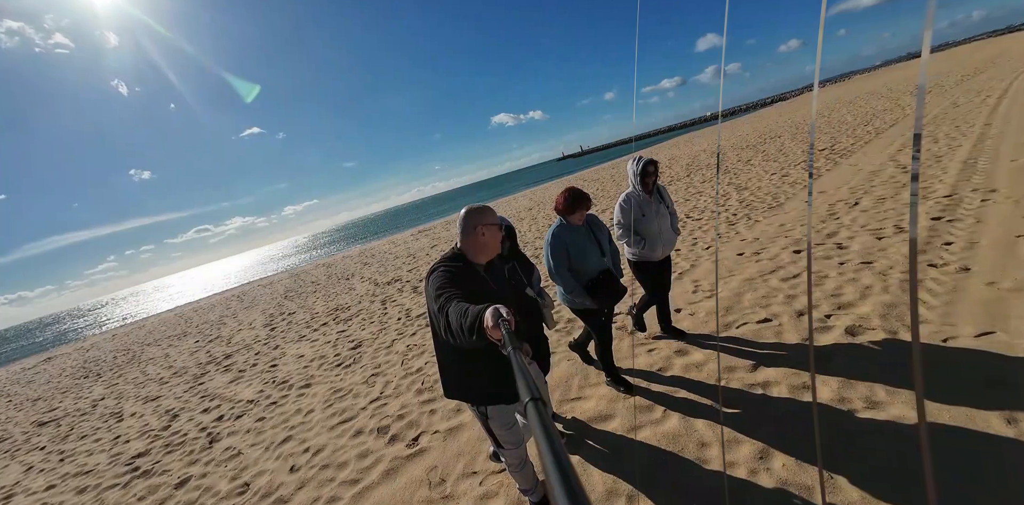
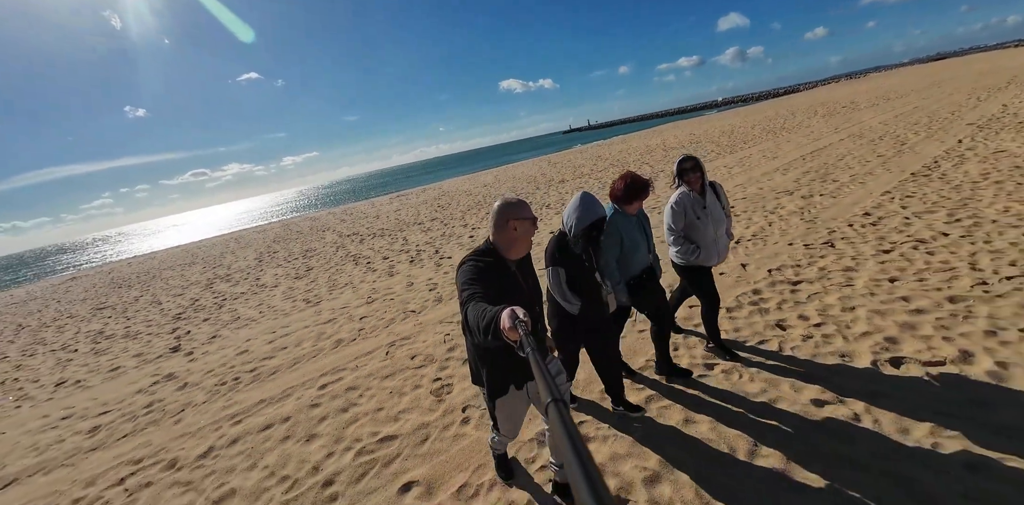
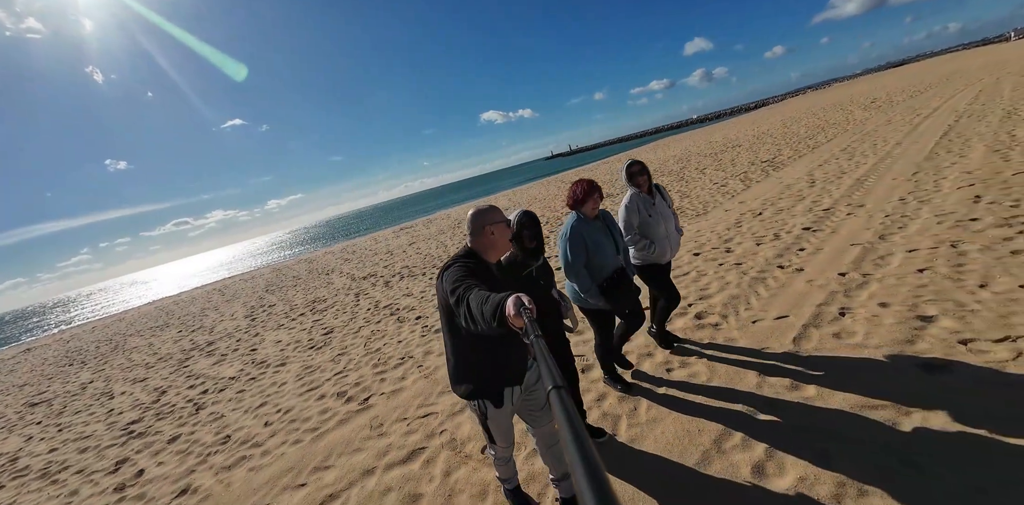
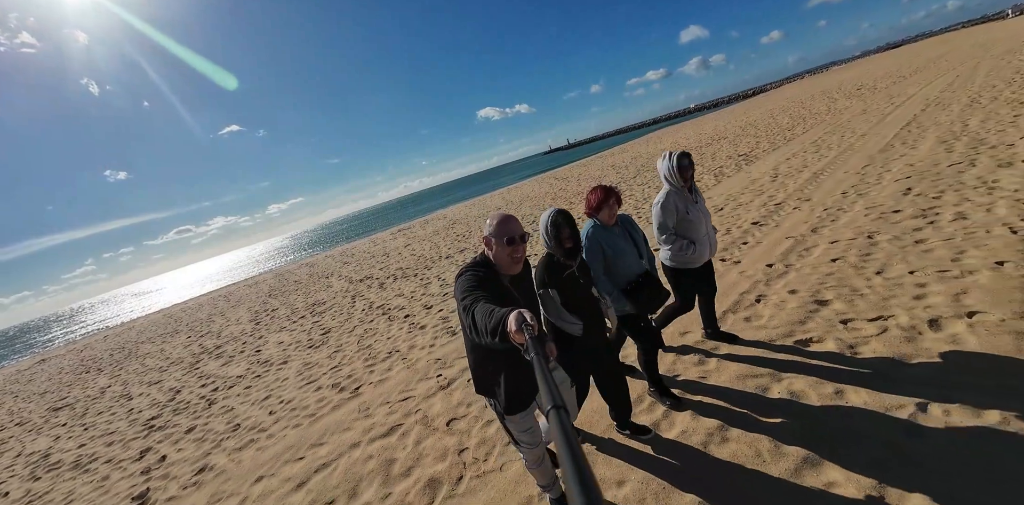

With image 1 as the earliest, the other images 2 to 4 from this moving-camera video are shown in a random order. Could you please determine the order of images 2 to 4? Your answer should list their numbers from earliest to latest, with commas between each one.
3, 4, 2
